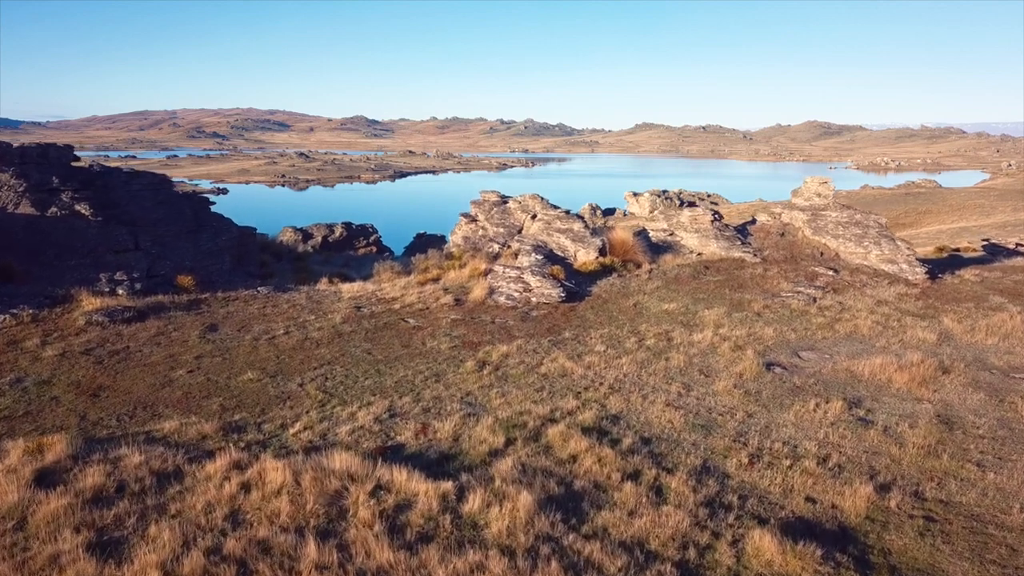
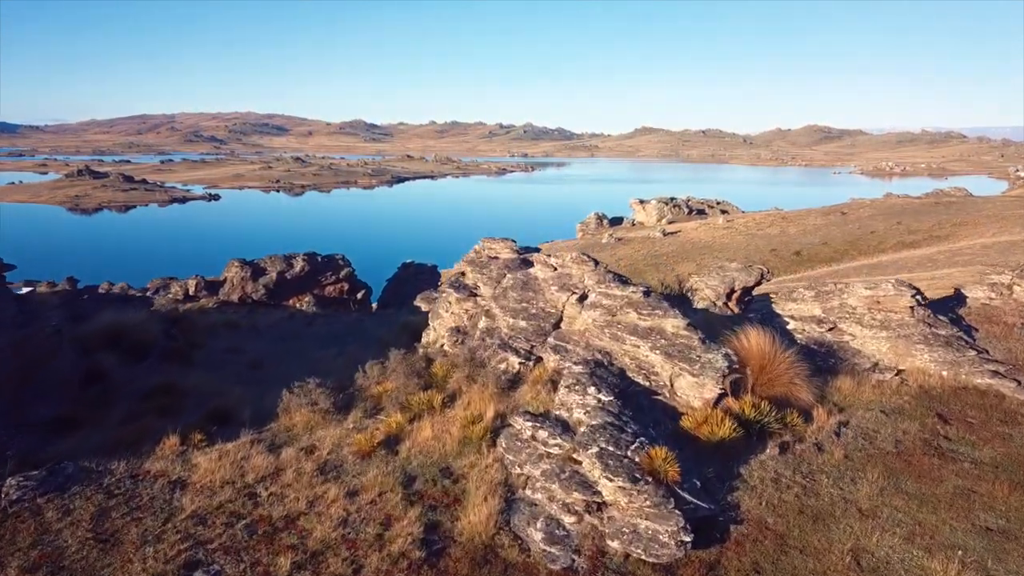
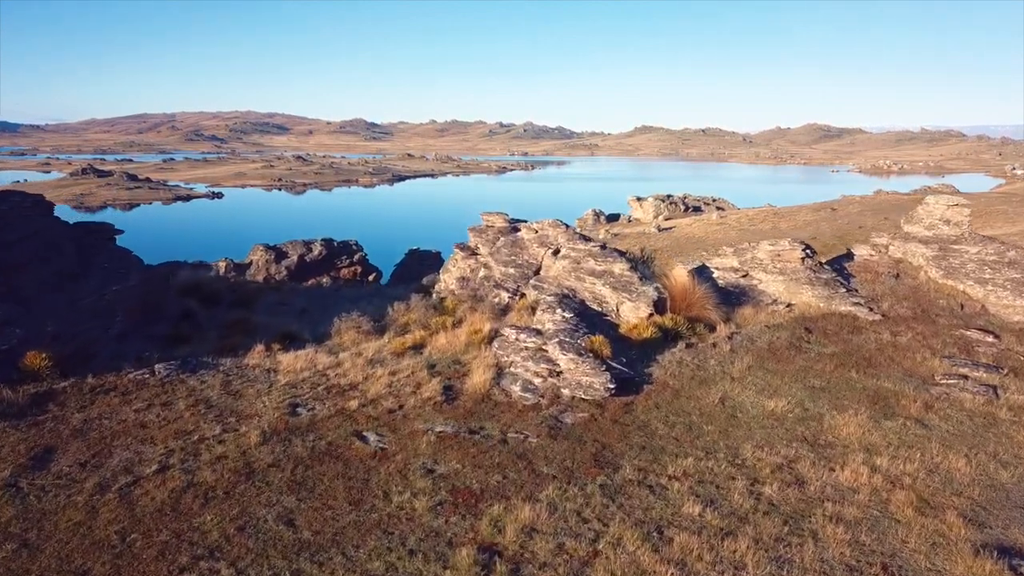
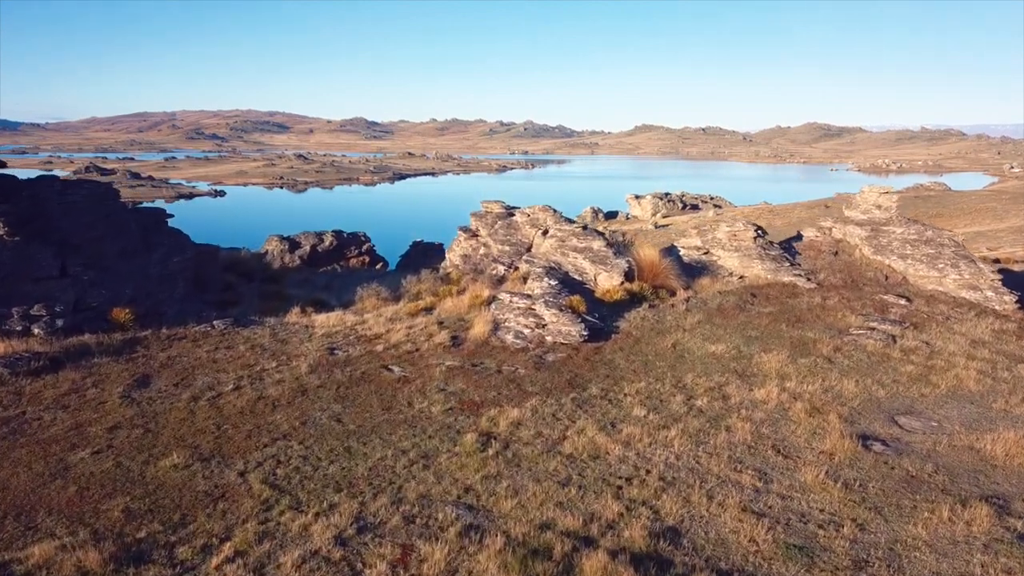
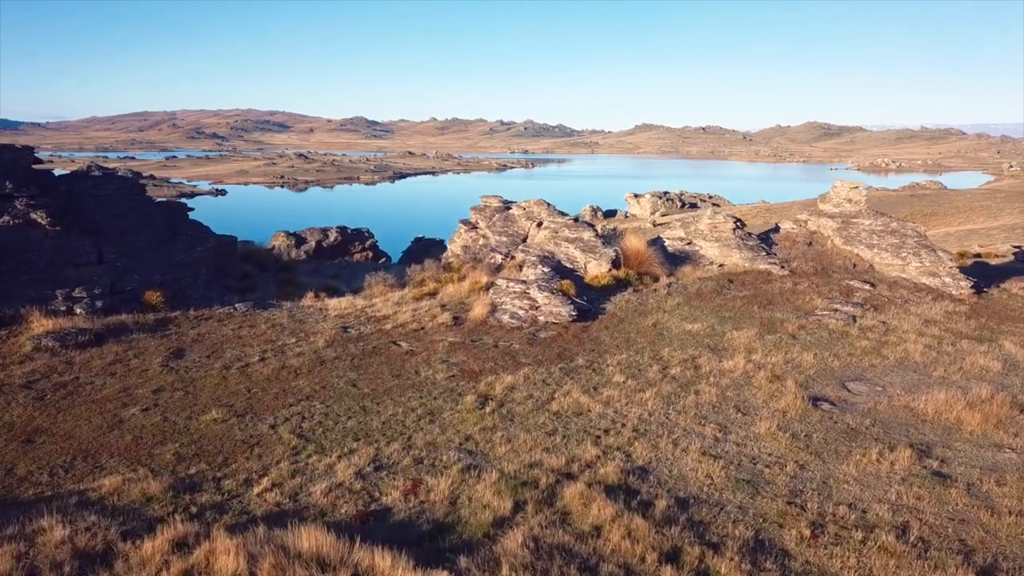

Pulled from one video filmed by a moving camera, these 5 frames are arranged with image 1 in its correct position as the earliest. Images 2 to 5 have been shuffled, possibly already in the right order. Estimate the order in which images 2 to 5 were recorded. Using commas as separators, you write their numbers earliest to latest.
5, 4, 3, 2
